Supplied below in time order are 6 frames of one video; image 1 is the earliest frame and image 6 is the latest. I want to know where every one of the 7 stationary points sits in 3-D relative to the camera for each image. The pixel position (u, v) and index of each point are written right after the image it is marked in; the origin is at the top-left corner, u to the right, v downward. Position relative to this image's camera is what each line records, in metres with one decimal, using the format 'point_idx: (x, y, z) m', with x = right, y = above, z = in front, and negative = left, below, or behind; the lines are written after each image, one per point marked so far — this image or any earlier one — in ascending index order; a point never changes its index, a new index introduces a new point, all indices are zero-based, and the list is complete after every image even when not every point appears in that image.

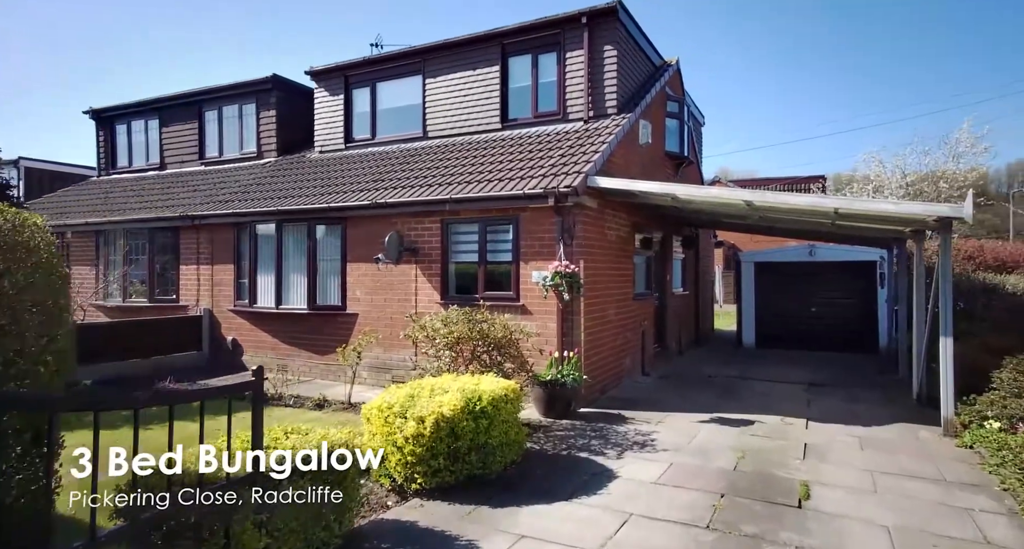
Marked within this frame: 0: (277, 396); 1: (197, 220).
0: (-3.4, -1.7, +9.2) m
1: (-6.1, +1.1, +12.6) m
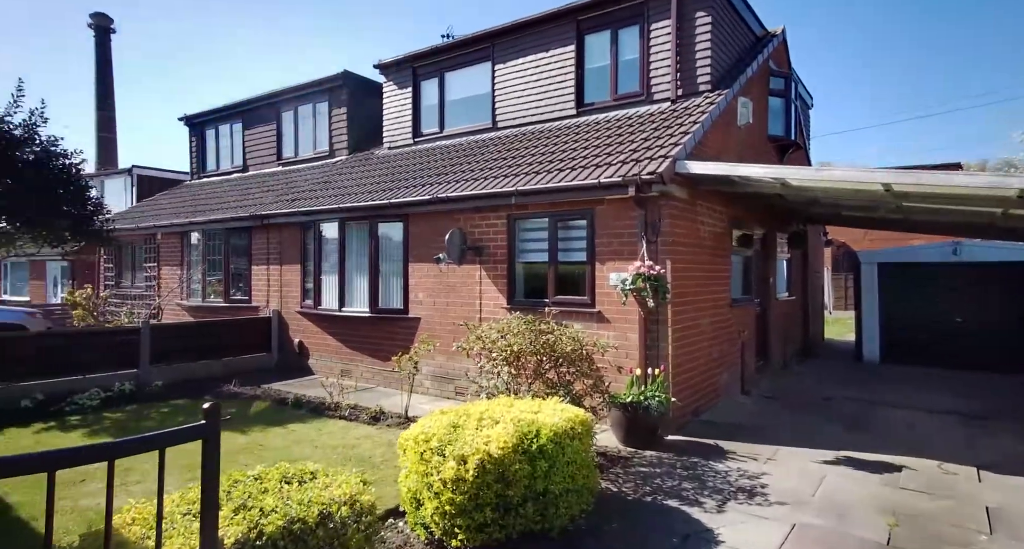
0: (-2.4, -1.8, +8.4) m
1: (-4.7, +1.0, +12.1) m
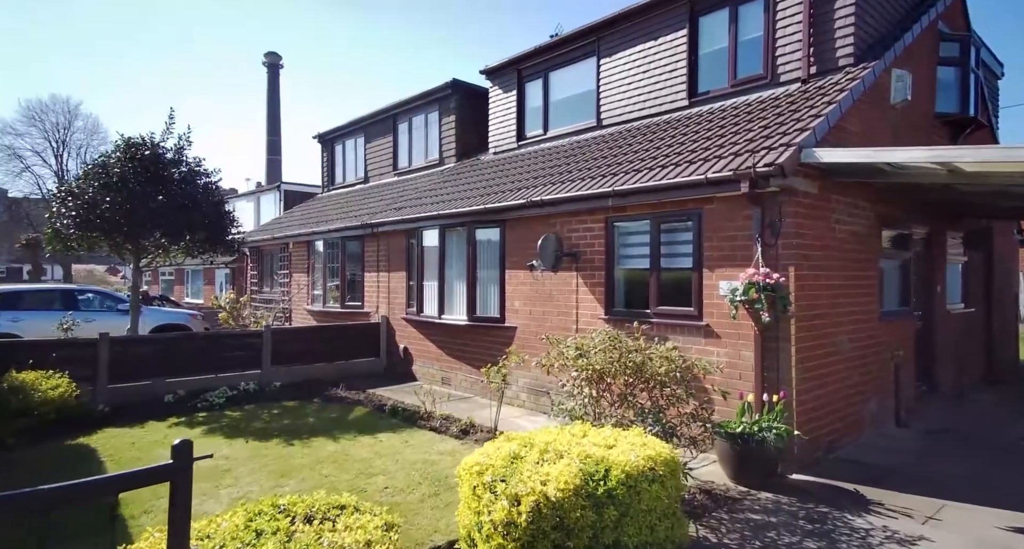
0: (-1.2, -1.9, +8.1) m
1: (-2.7, +0.9, +12.2) m
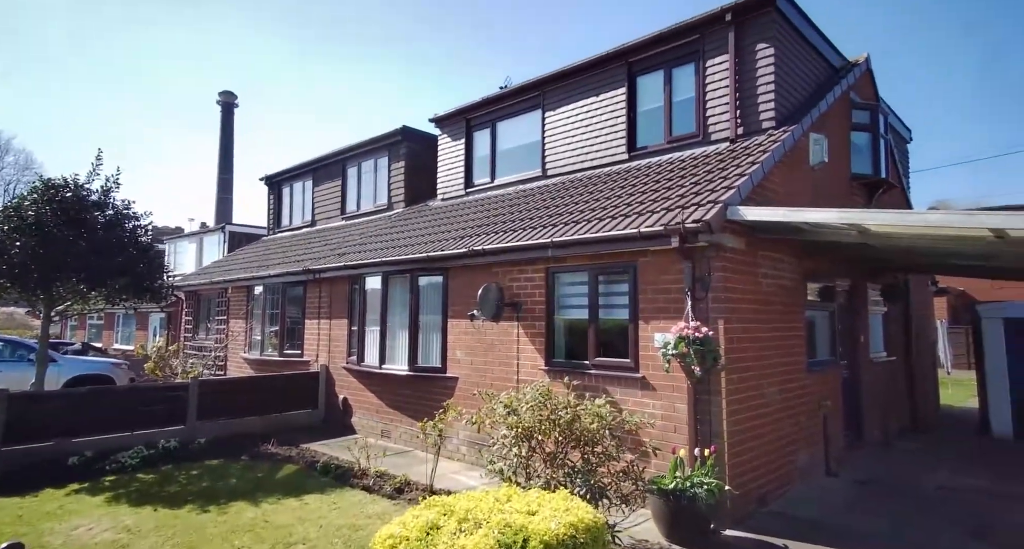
0: (-1.9, -2.5, +7.9) m
1: (-3.7, 0.0, +12.0) m
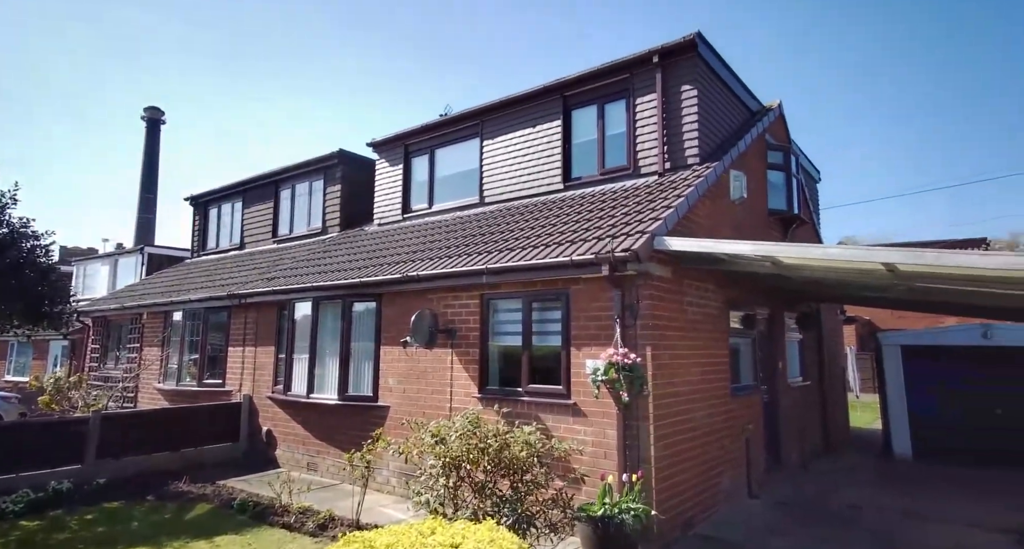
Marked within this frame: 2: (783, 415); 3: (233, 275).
0: (-2.8, -2.8, +7.5) m
1: (-4.9, -0.4, +11.6) m
2: (+3.9, -2.0, +9.3) m
3: (-6.0, 0.0, +13.7) m
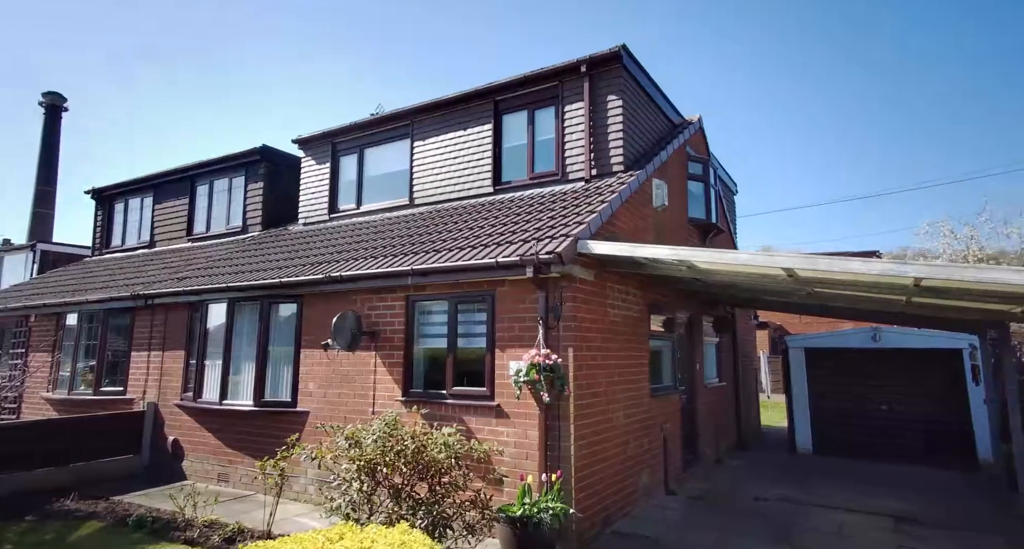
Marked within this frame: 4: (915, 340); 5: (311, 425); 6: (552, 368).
0: (-3.7, -2.8, +7.2) m
1: (-6.2, -0.4, +11.0) m
2: (+2.8, -2.1, +9.7) m
3: (-7.5, 0.0, +13.0) m
4: (+7.1, -1.2, +11.5) m
5: (-2.7, -2.0, +8.6) m
6: (+0.4, -0.9, +6.1) m
